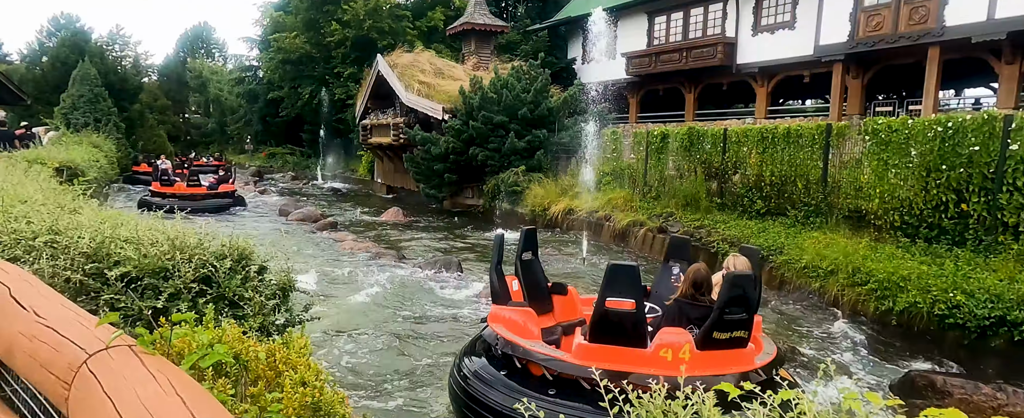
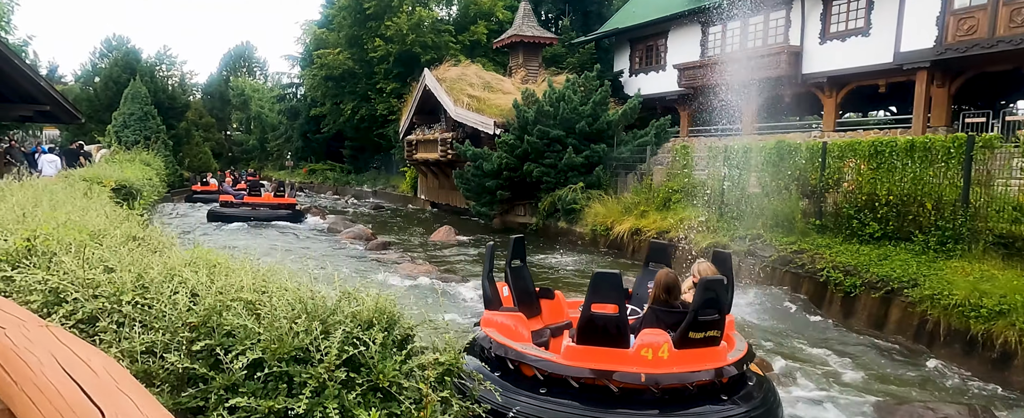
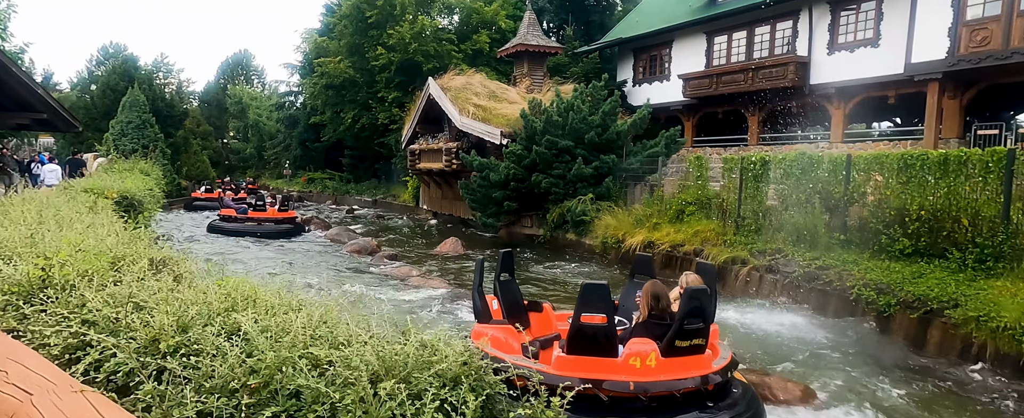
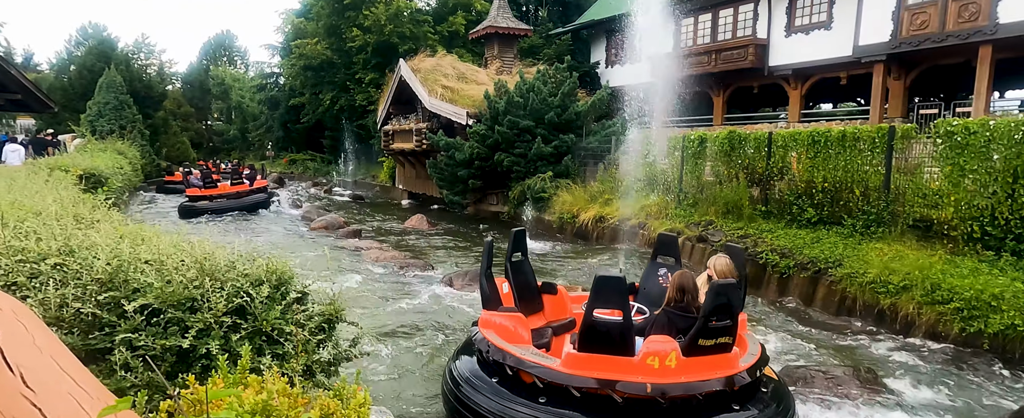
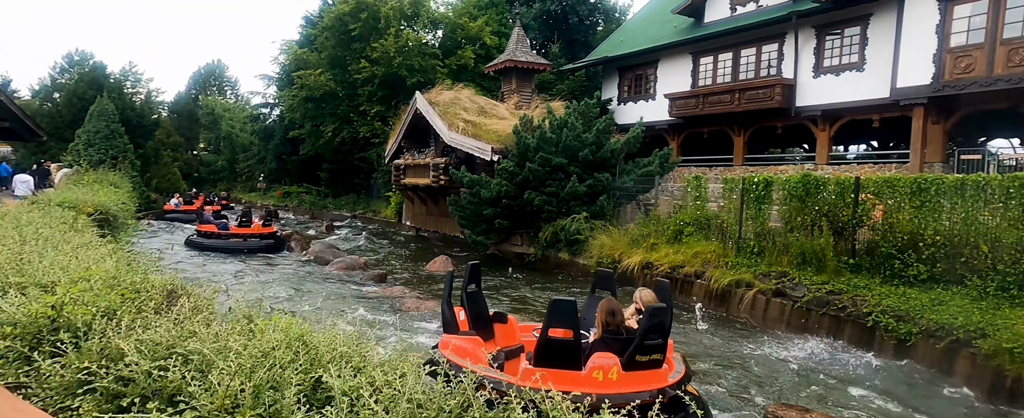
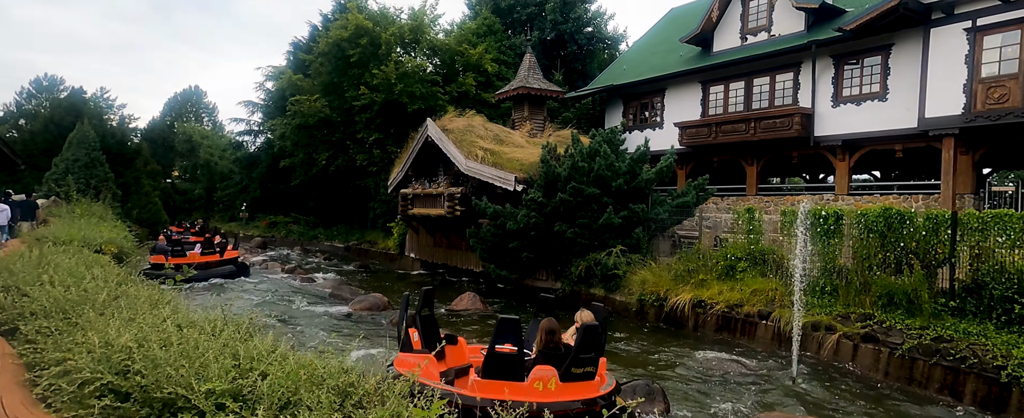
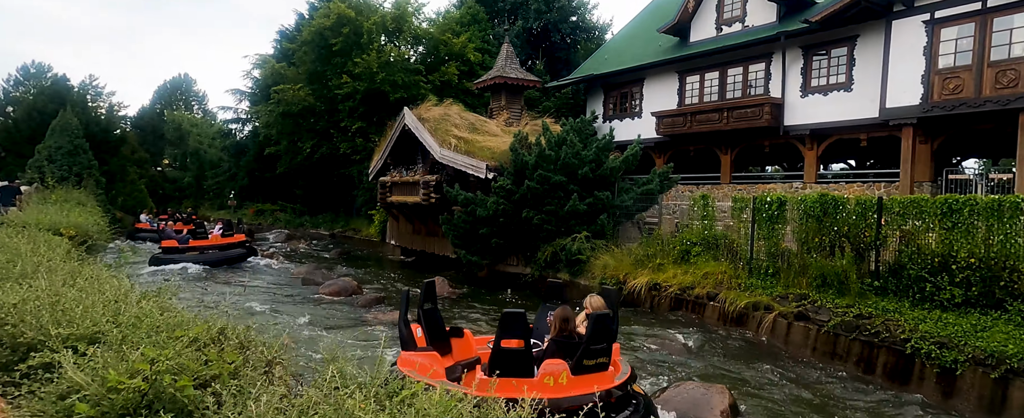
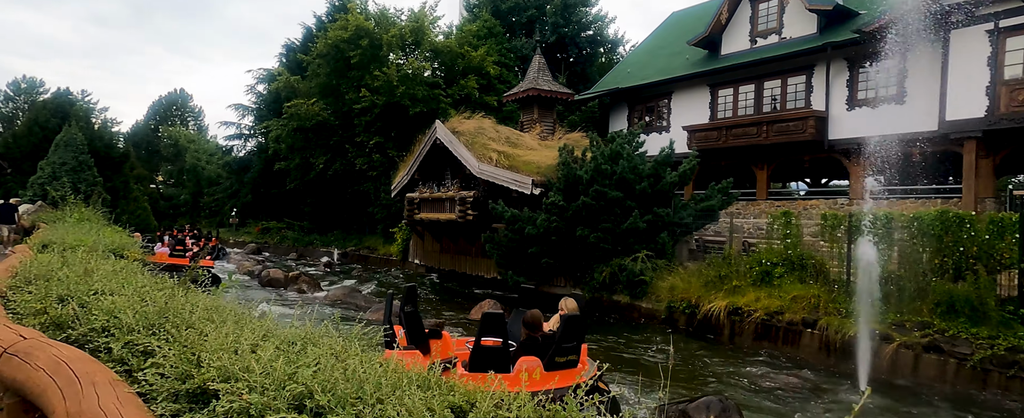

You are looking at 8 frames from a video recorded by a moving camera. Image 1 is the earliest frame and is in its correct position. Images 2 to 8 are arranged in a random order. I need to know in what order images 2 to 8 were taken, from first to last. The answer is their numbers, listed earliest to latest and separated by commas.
4, 2, 3, 5, 7, 6, 8
